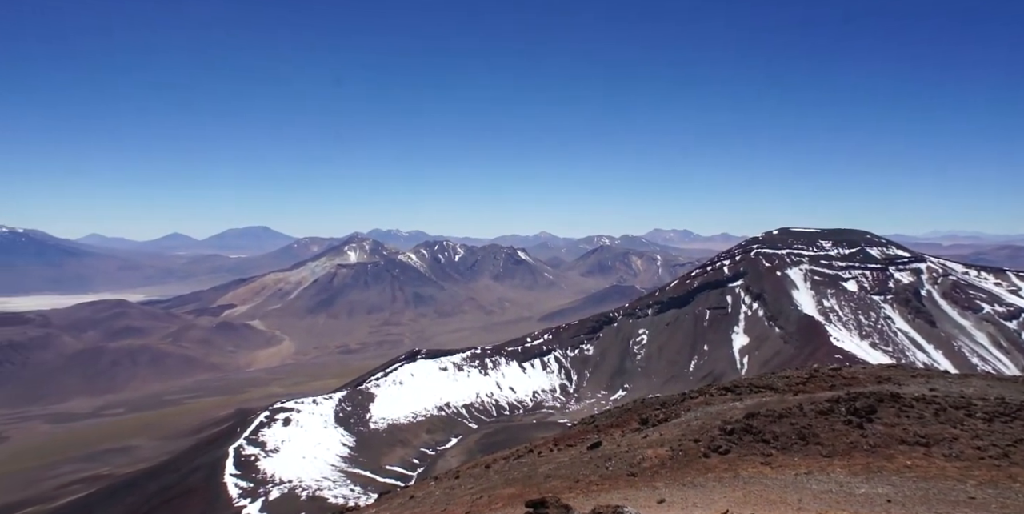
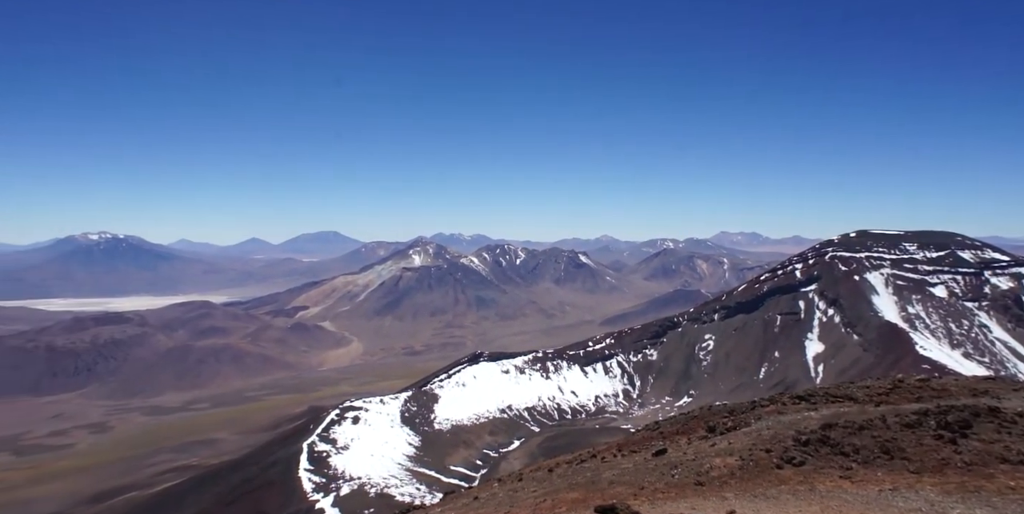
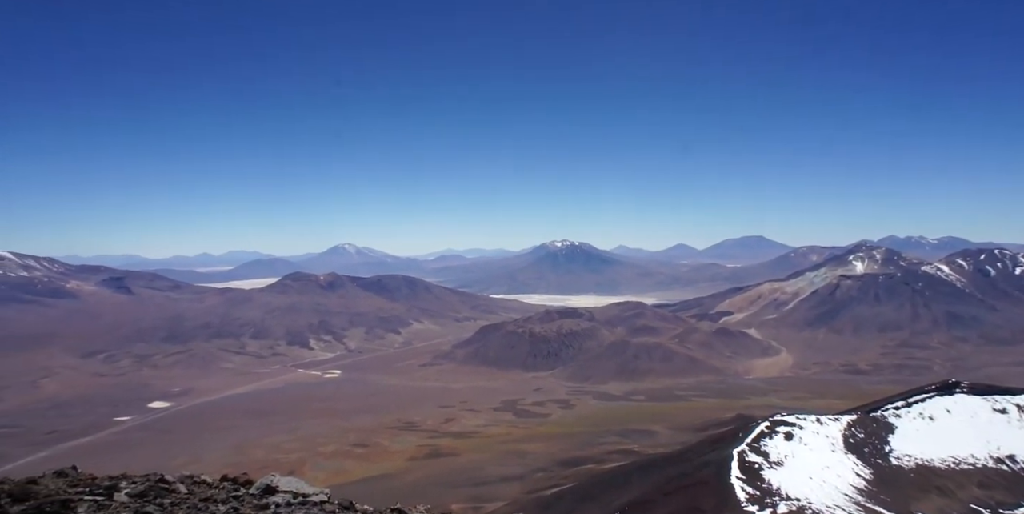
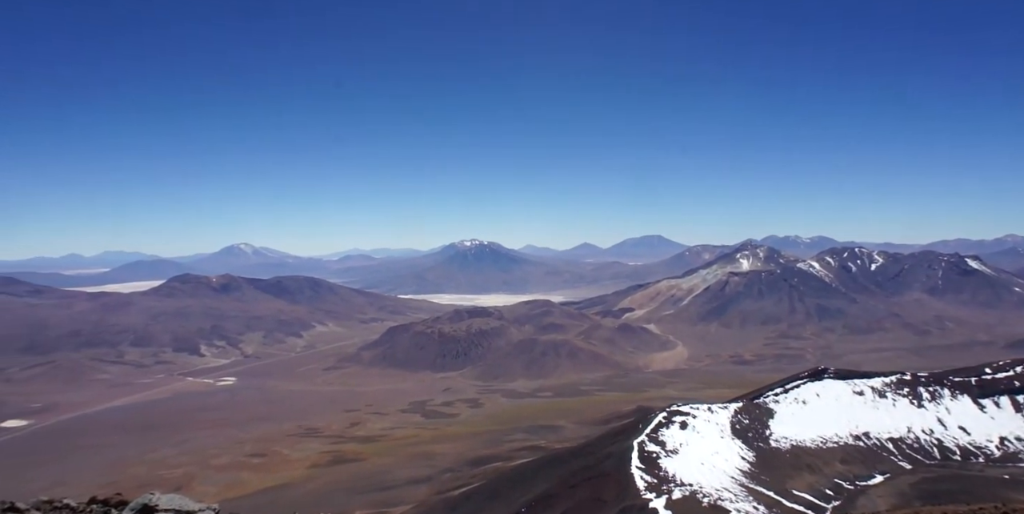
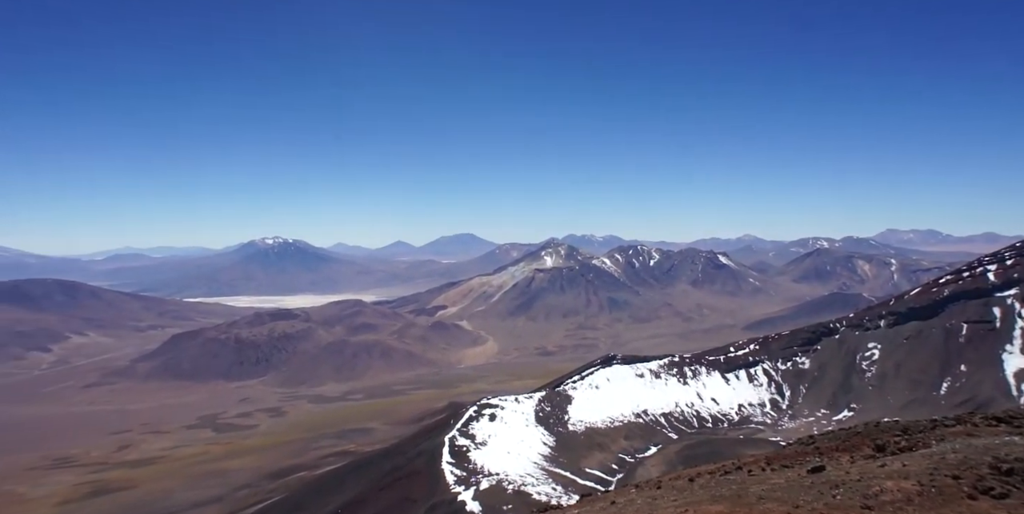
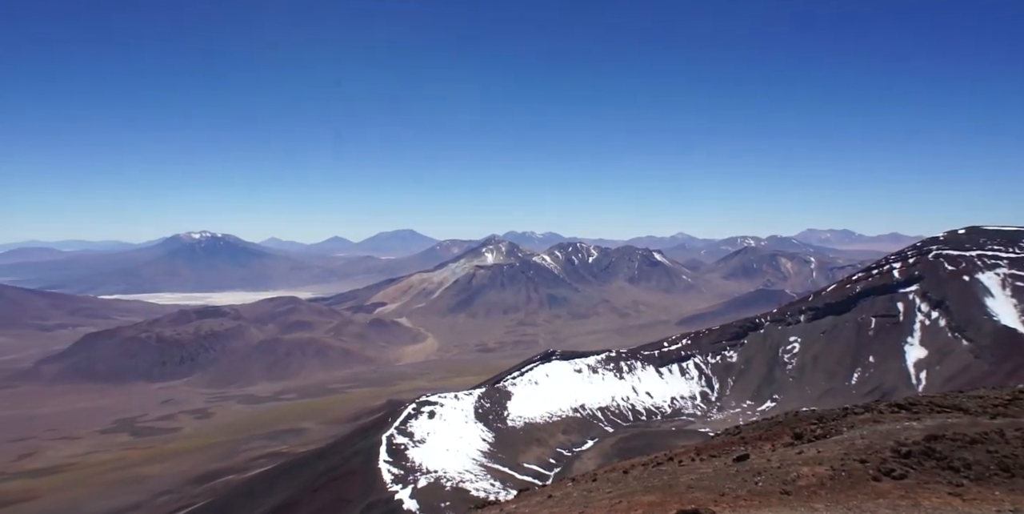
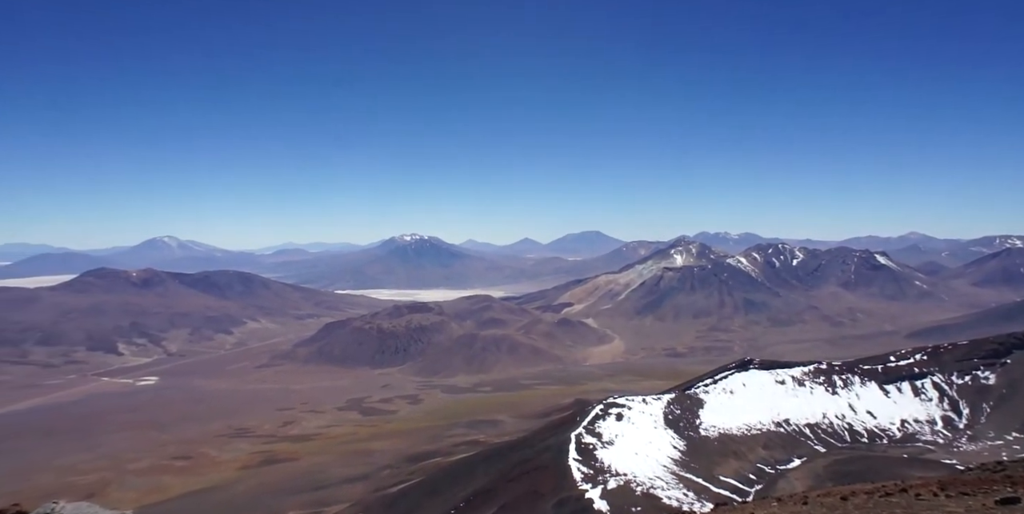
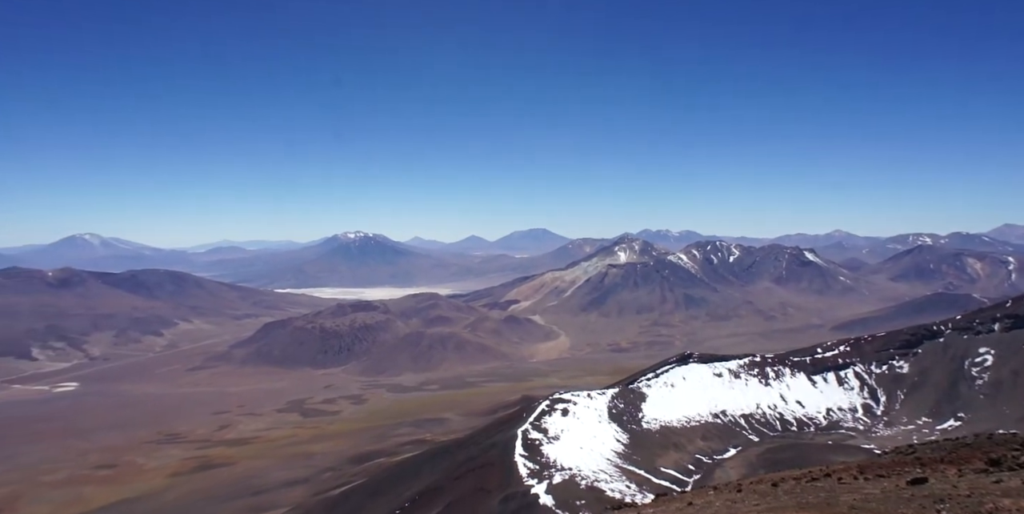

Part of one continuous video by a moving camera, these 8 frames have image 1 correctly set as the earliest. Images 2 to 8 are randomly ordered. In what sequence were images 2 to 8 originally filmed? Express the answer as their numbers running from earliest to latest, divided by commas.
2, 6, 5, 8, 7, 4, 3
